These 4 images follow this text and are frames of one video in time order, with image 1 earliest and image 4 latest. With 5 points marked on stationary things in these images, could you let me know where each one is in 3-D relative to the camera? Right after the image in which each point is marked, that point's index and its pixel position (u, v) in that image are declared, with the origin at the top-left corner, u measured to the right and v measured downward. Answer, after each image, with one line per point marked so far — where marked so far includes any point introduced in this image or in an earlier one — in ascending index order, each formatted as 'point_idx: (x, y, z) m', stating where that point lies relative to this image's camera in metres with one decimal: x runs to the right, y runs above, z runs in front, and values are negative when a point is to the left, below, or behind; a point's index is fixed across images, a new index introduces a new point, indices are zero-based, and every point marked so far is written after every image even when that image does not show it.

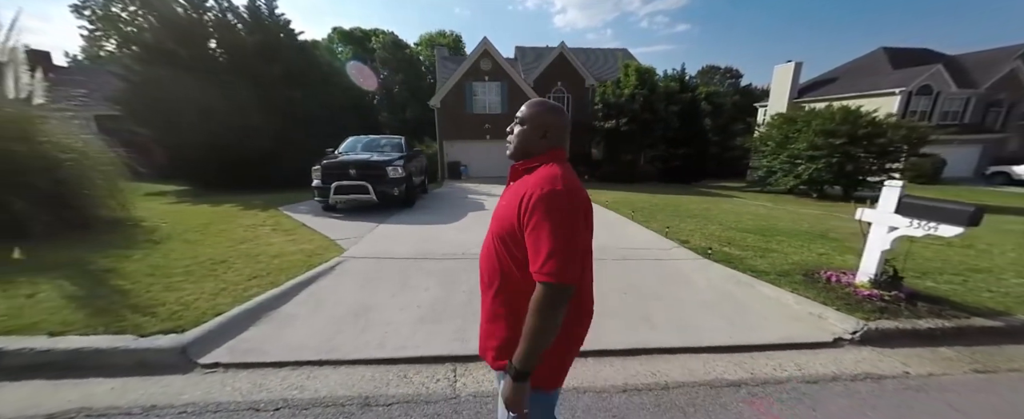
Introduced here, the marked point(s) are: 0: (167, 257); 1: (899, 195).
0: (-4.2, -0.6, +3.9) m
1: (+4.0, +0.2, +3.3) m
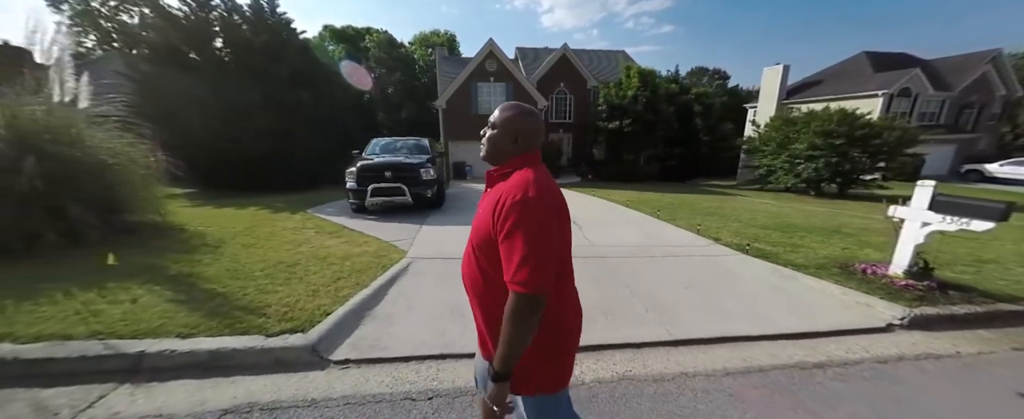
0: (-3.4, -0.6, +3.9) m
1: (+4.8, +0.2, +3.7) m
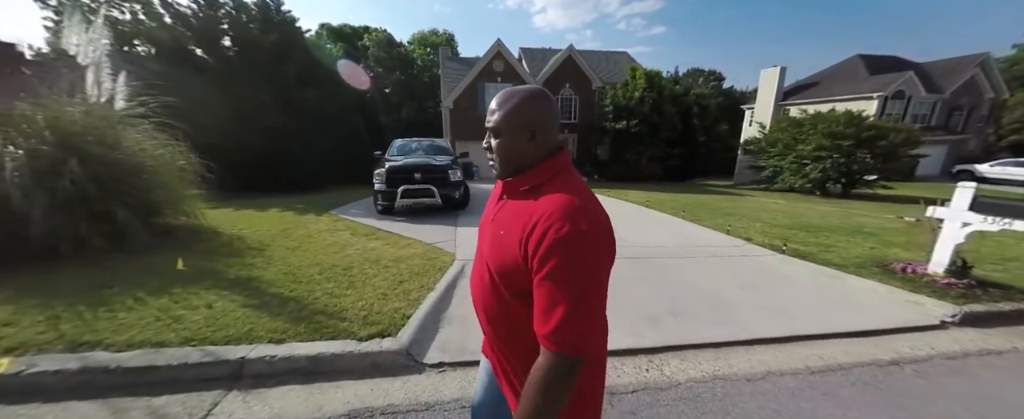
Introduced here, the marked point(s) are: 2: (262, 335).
0: (-2.7, -0.7, +3.9) m
1: (+5.5, +0.2, +3.8) m
2: (-1.9, -1.0, +2.4) m
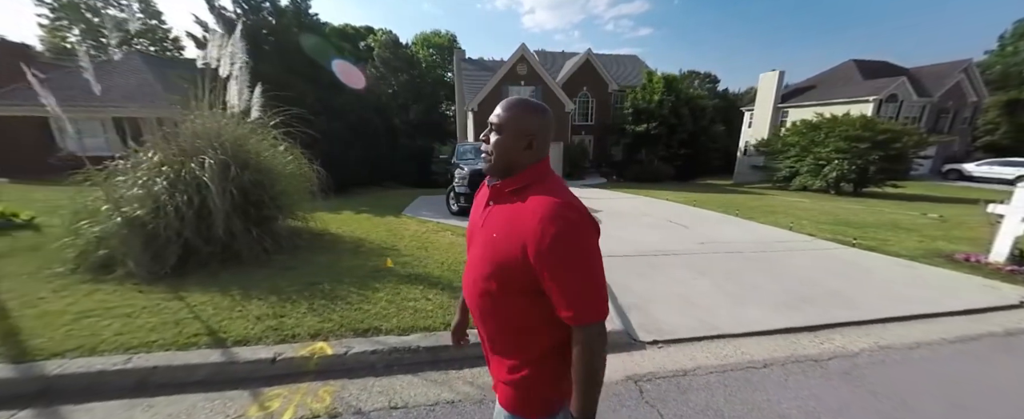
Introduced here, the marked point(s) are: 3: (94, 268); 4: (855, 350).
0: (-1.0, -0.7, +4.2) m
1: (+7.2, +0.2, +4.4) m
2: (-0.1, -1.0, +2.8) m
3: (-4.5, -0.6, +3.4) m
4: (+3.0, -1.2, +2.8) m
